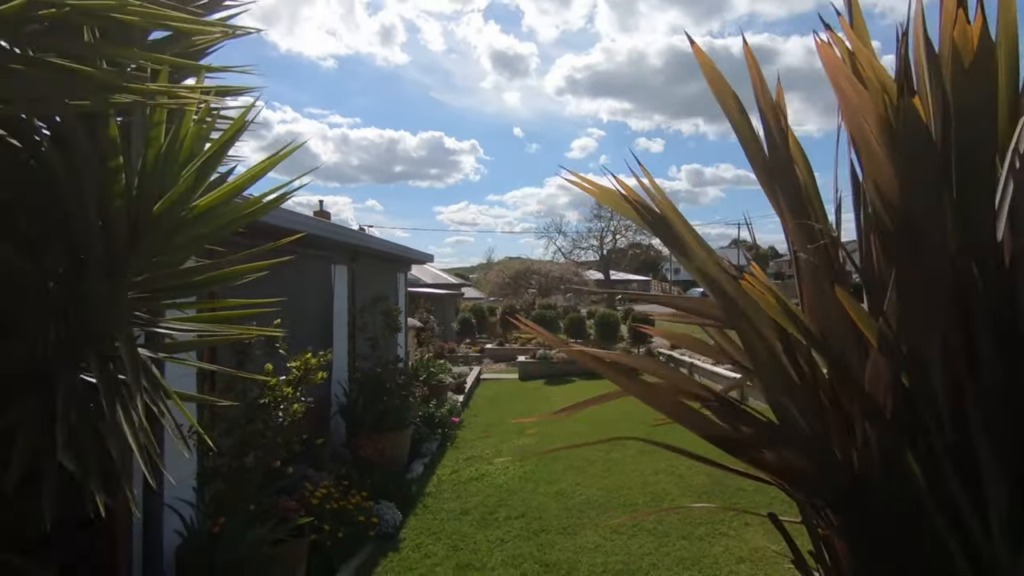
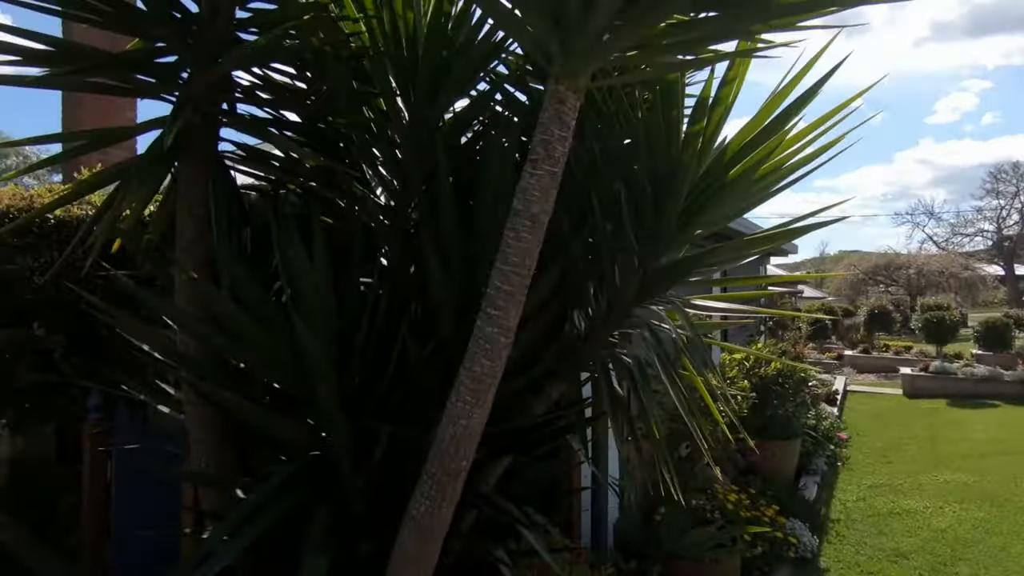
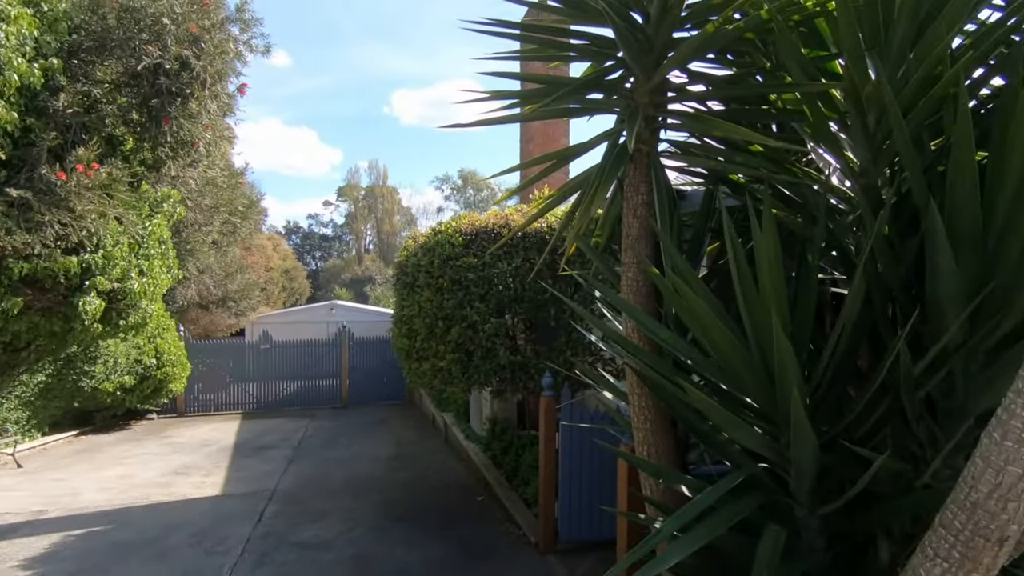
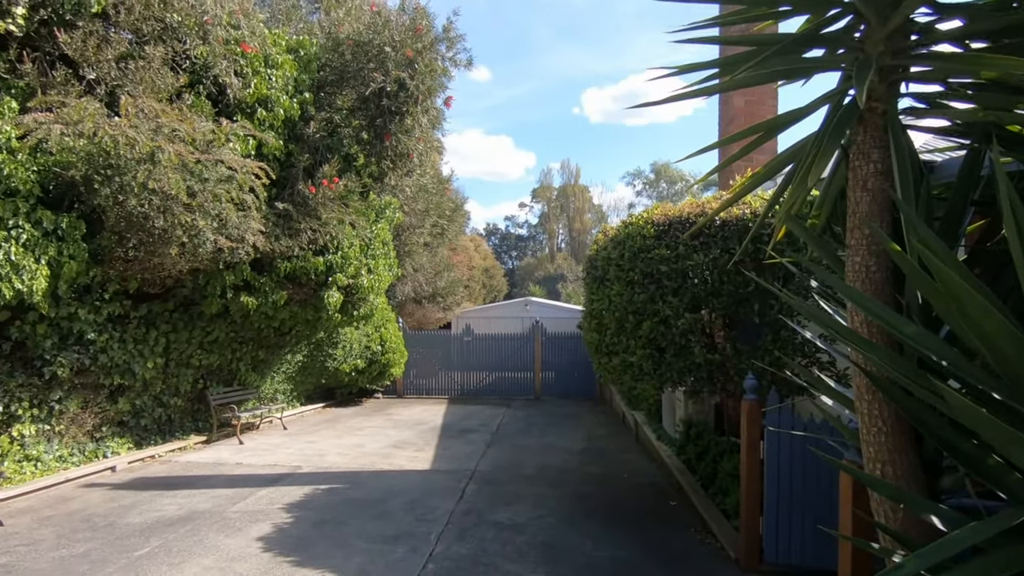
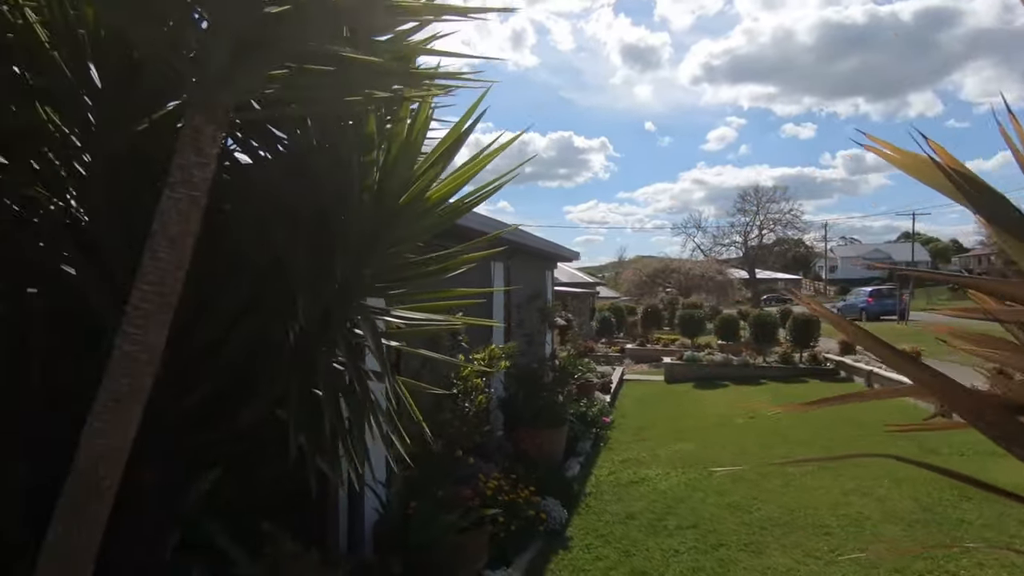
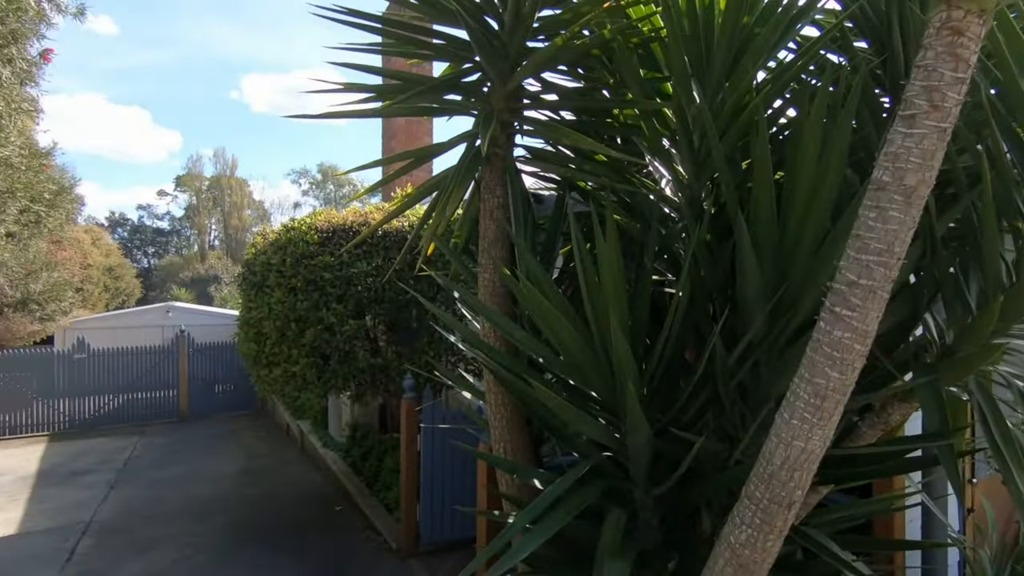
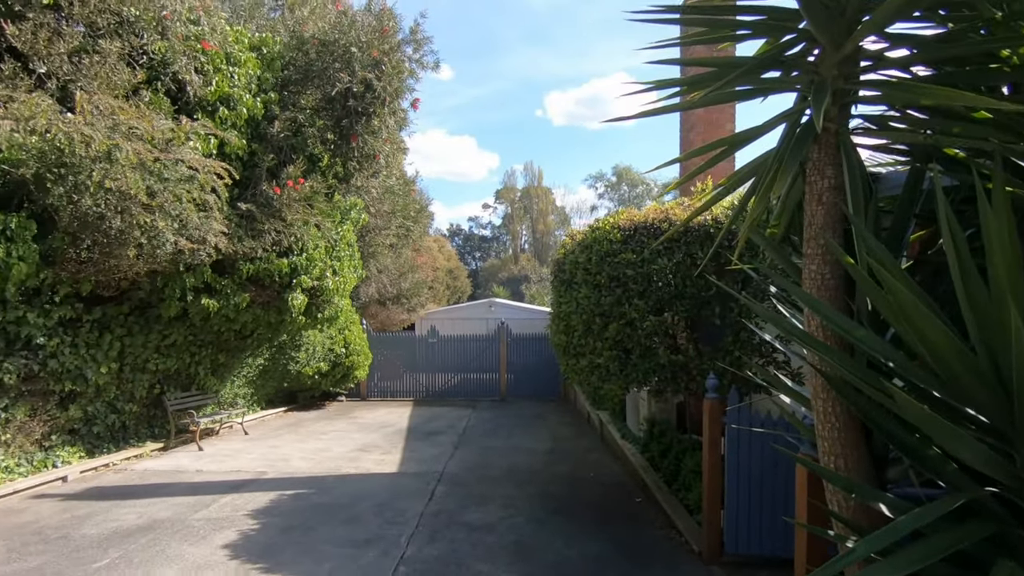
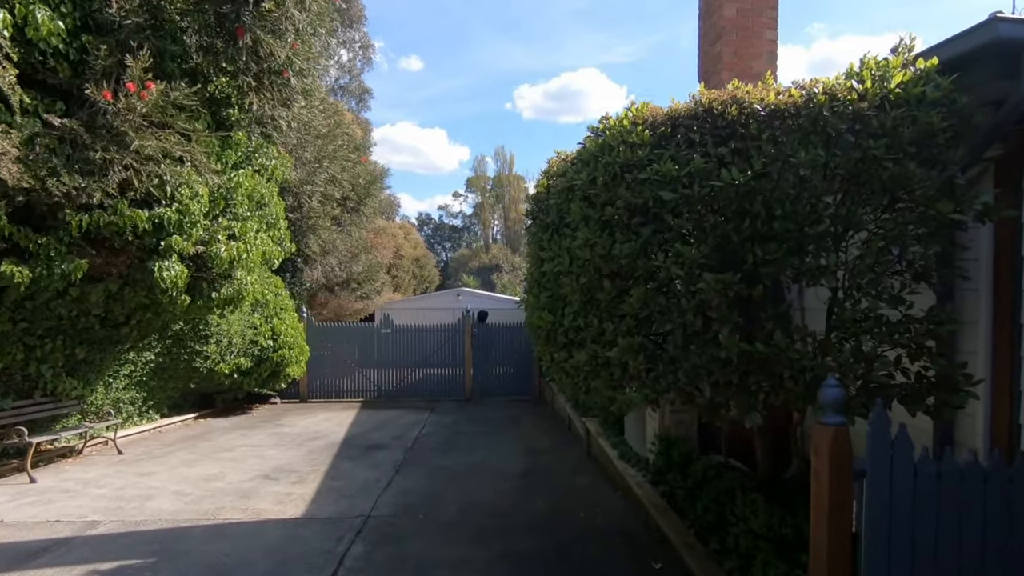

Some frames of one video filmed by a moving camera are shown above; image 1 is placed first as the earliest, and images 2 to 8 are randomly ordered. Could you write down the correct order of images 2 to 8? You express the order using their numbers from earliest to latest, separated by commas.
5, 2, 6, 3, 7, 4, 8
